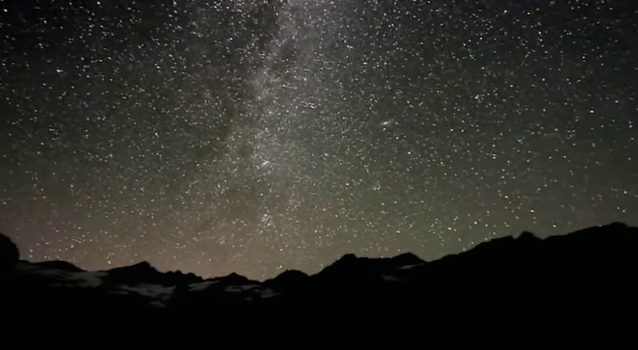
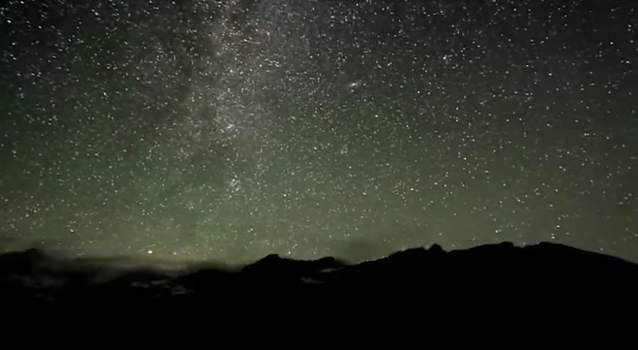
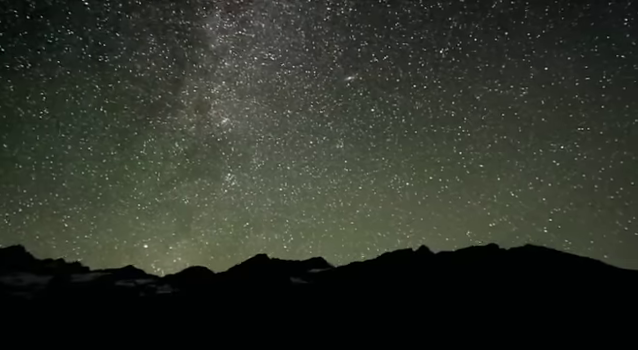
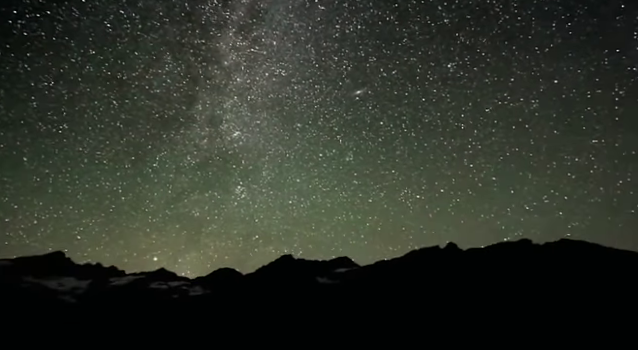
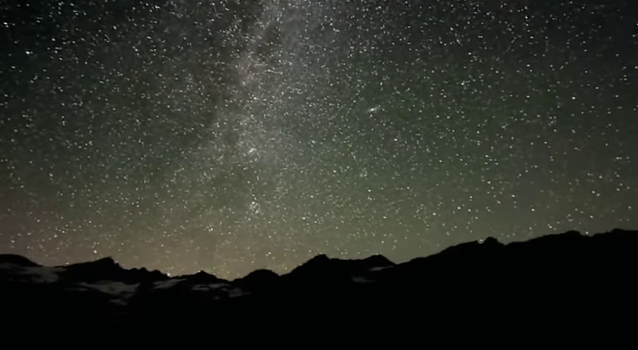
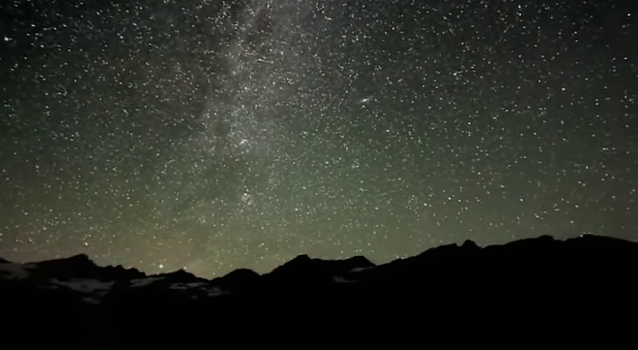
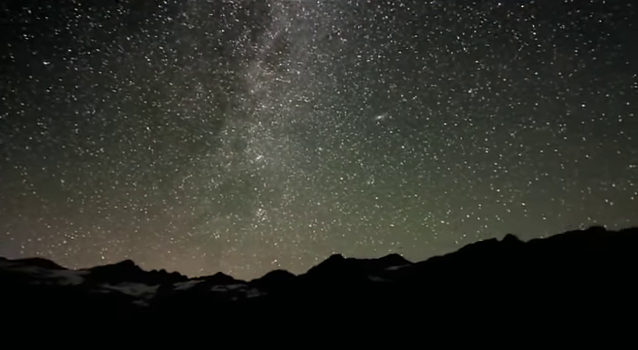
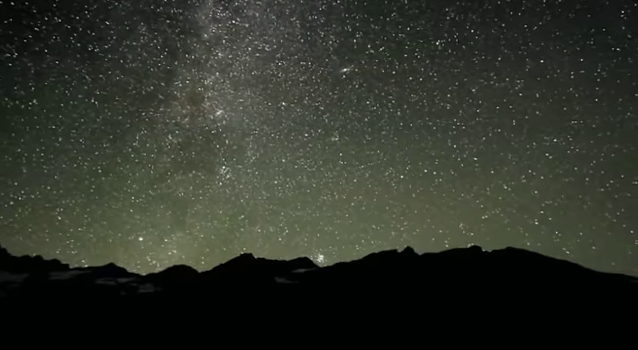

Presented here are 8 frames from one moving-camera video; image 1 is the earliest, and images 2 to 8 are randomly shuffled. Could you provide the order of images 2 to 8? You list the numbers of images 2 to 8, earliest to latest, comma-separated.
7, 5, 6, 4, 2, 3, 8
